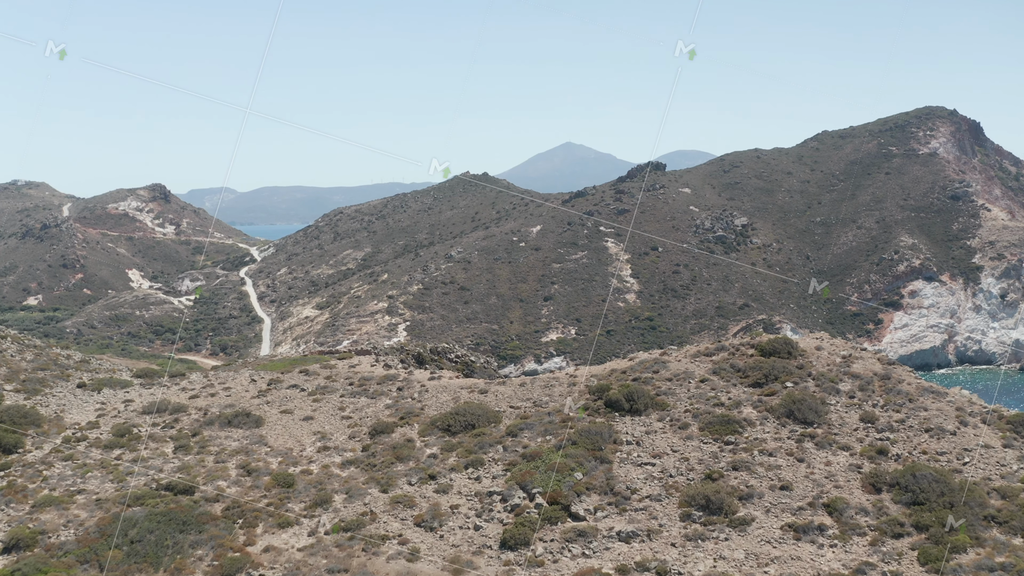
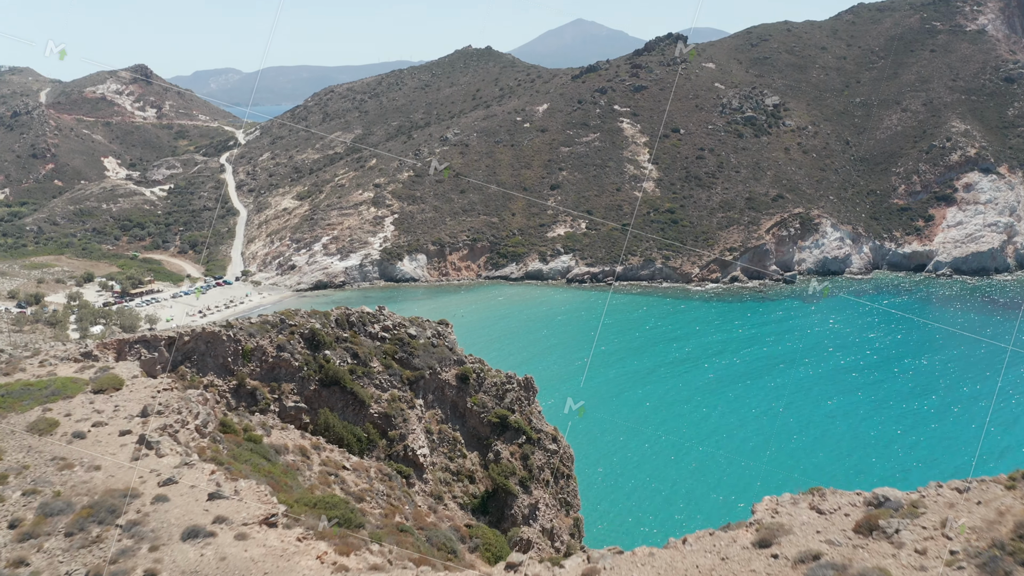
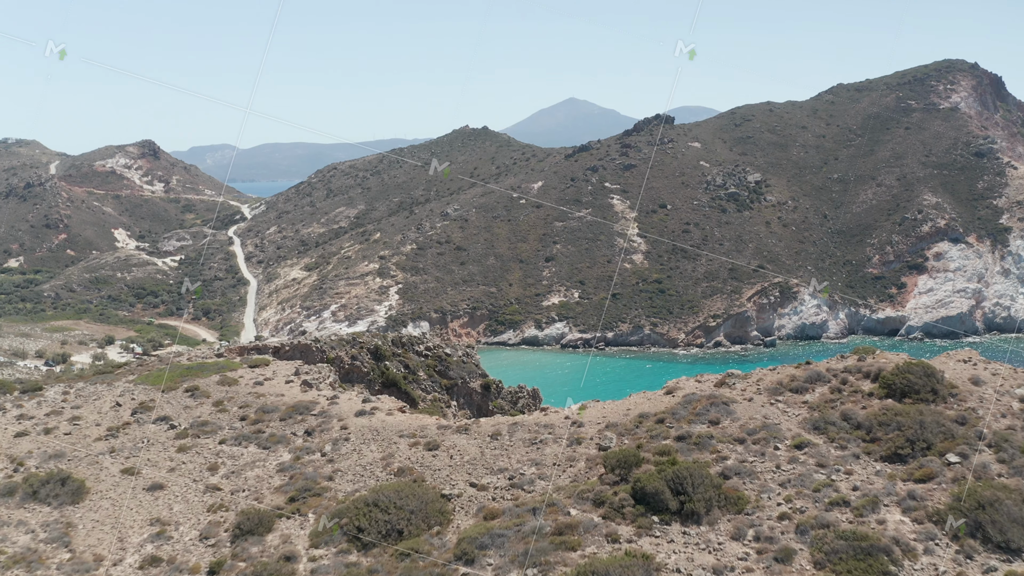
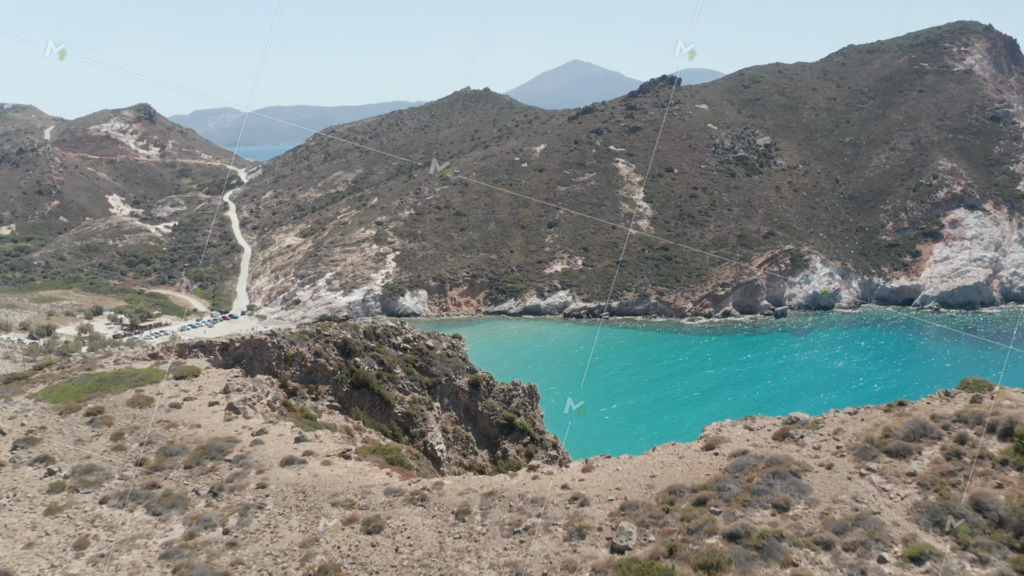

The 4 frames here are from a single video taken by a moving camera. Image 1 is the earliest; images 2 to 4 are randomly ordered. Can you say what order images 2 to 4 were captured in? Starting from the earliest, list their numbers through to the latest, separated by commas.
3, 4, 2
